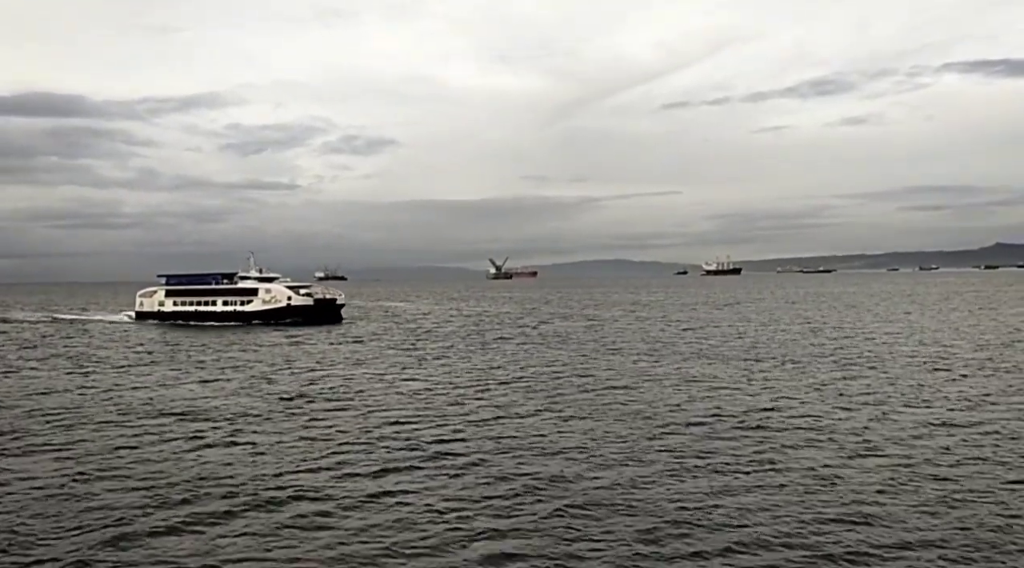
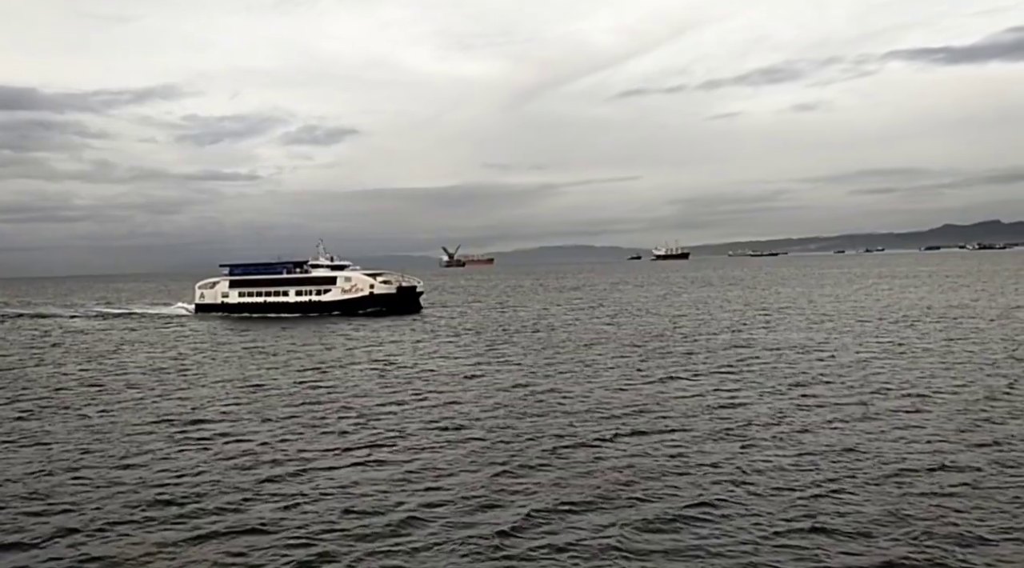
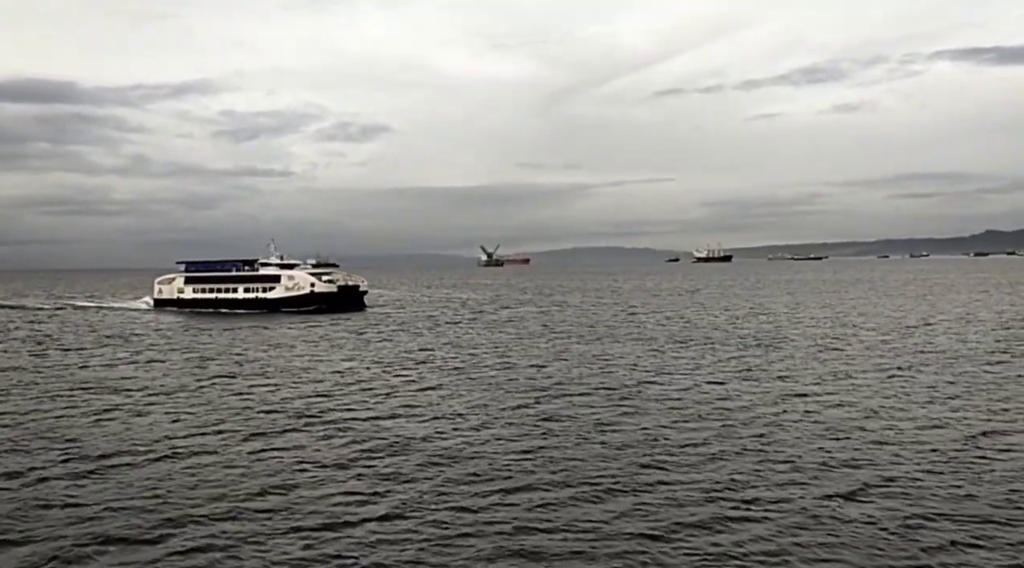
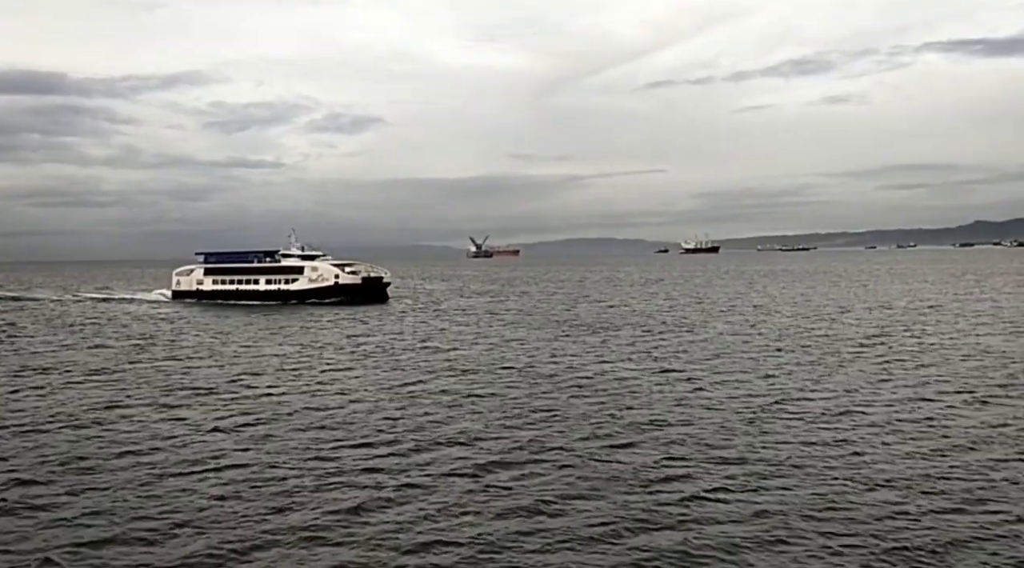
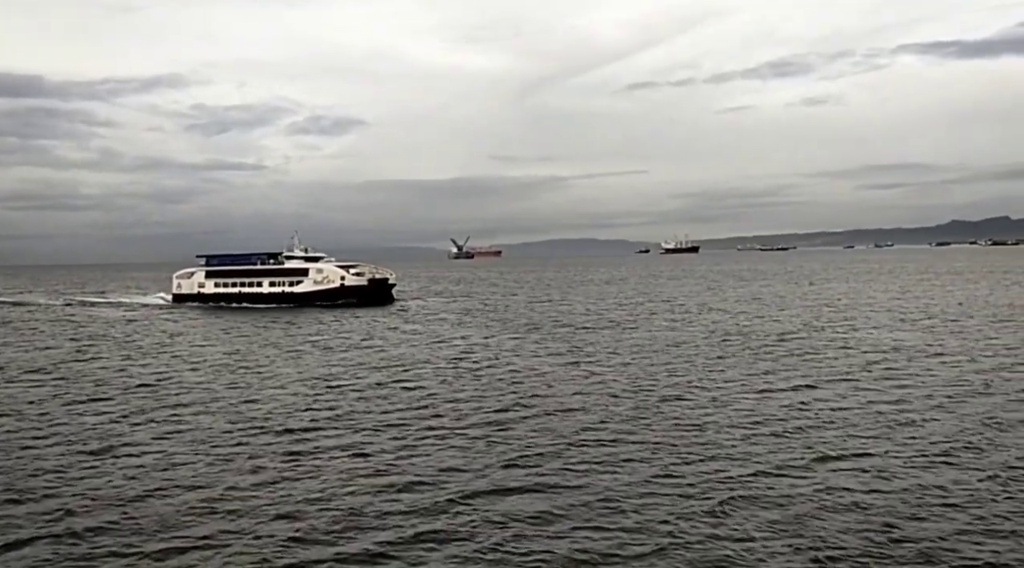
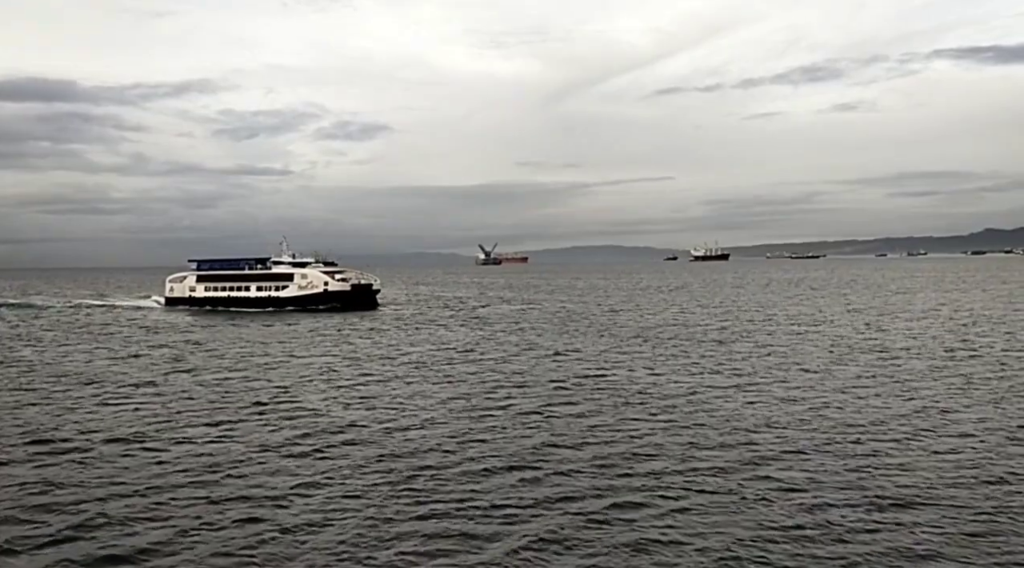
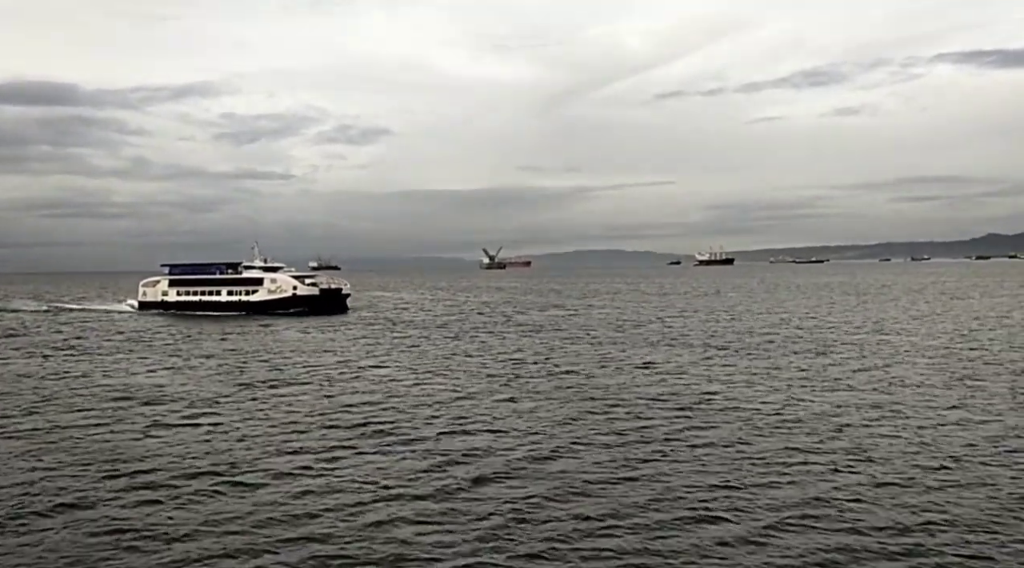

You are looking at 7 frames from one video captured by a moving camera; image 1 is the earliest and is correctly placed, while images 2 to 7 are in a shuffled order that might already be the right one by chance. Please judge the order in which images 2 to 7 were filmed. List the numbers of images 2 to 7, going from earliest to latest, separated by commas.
7, 3, 6, 4, 5, 2
